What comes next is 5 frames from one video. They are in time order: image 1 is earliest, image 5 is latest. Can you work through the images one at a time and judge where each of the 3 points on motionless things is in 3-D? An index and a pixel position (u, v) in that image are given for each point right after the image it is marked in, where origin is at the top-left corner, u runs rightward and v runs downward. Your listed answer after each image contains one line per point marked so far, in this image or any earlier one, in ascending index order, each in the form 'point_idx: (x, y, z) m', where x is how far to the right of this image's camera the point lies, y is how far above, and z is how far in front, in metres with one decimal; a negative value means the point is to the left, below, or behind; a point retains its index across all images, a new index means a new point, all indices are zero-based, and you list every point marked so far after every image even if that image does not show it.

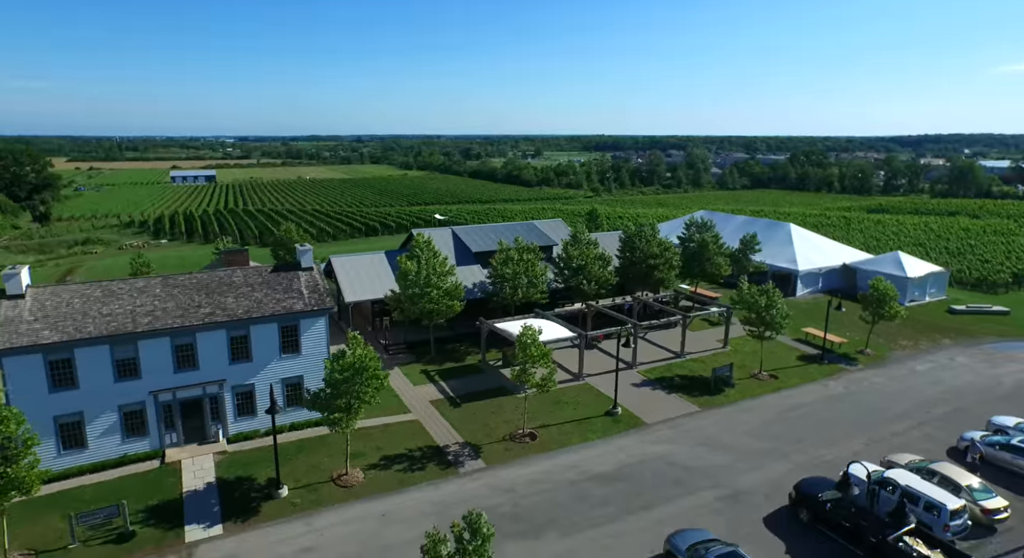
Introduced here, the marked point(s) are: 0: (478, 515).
0: (-0.9, -5.1, +12.8) m
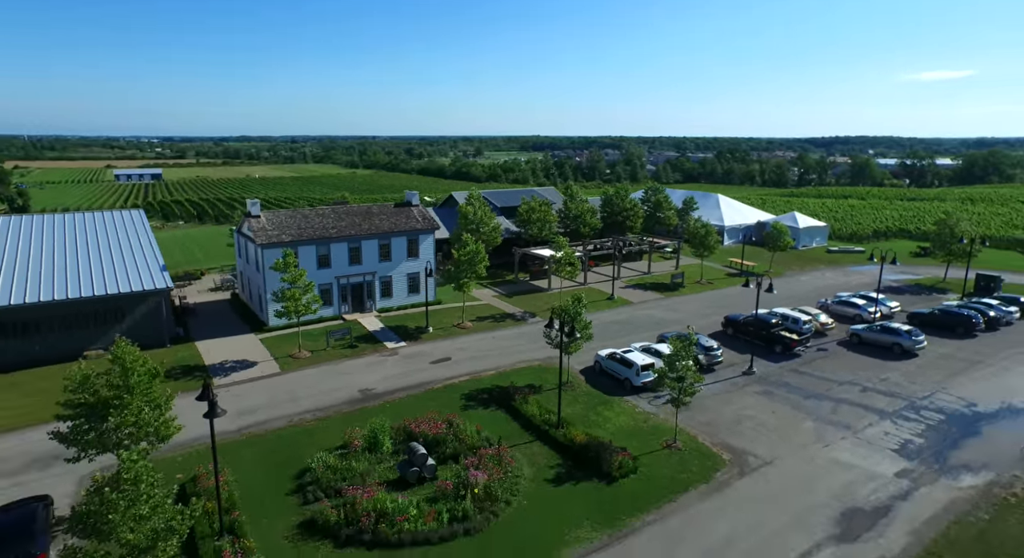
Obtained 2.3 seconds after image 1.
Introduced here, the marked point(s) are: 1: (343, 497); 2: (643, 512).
0: (+2.8, -0.8, +27.8) m
1: (-5.1, -6.5, +19.4) m
2: (+3.9, -6.9, +19.3) m
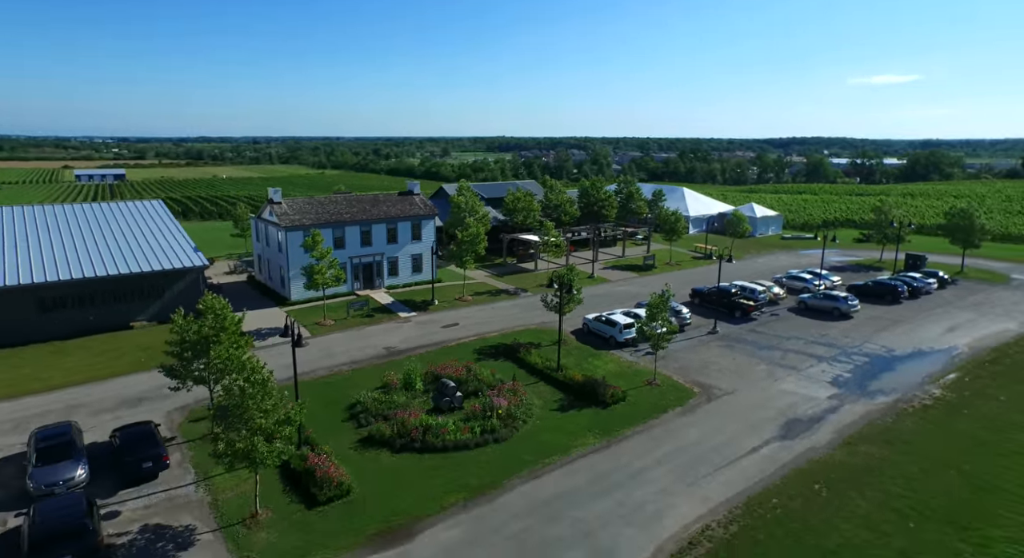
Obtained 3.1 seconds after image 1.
0: (+2.9, +0.5, +32.8) m
1: (-4.5, -5.1, +24.1) m
2: (+4.5, -5.5, +24.4) m
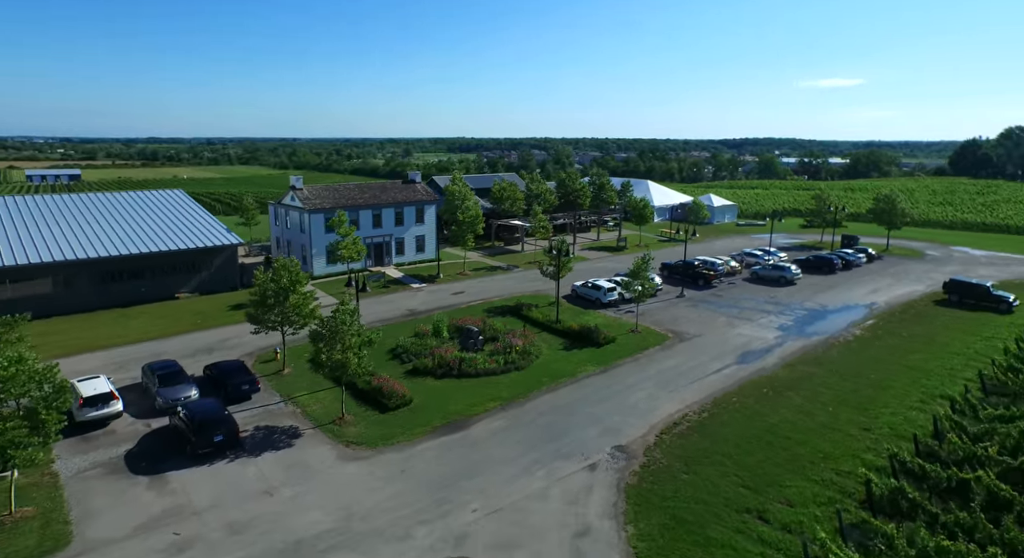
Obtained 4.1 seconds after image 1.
0: (+3.0, +2.2, +39.0) m
1: (-3.8, -3.5, +29.8) m
2: (+5.2, -3.7, +30.7) m
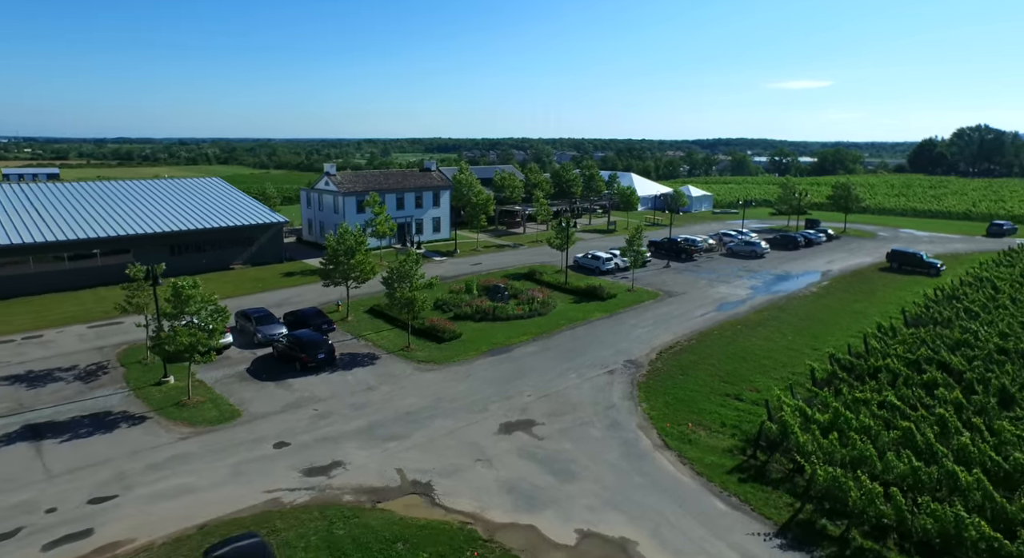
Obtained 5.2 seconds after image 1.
0: (+3.9, +4.2, +45.6) m
1: (-2.5, -1.5, +36.2) m
2: (+6.4, -1.7, +37.4) m
